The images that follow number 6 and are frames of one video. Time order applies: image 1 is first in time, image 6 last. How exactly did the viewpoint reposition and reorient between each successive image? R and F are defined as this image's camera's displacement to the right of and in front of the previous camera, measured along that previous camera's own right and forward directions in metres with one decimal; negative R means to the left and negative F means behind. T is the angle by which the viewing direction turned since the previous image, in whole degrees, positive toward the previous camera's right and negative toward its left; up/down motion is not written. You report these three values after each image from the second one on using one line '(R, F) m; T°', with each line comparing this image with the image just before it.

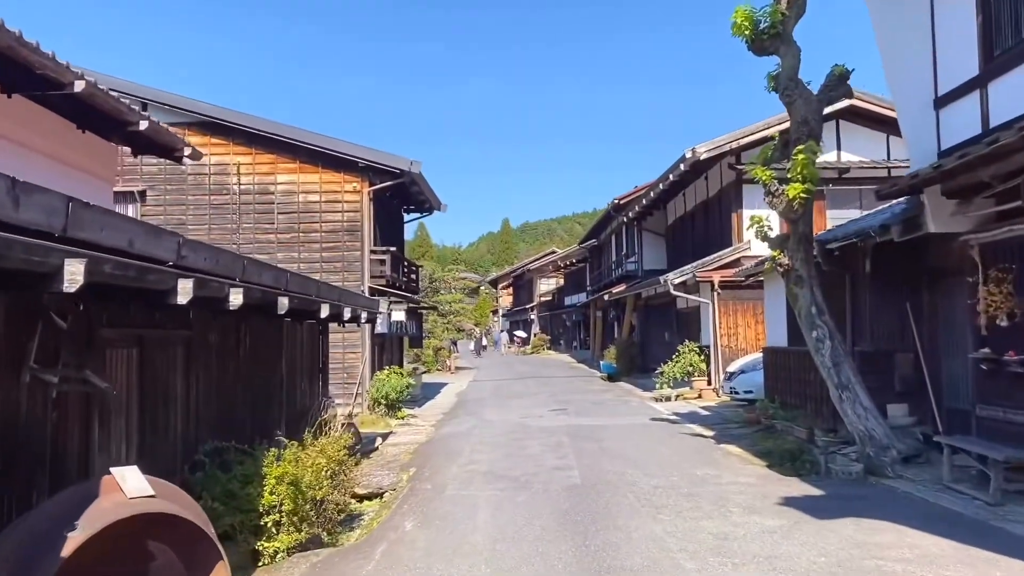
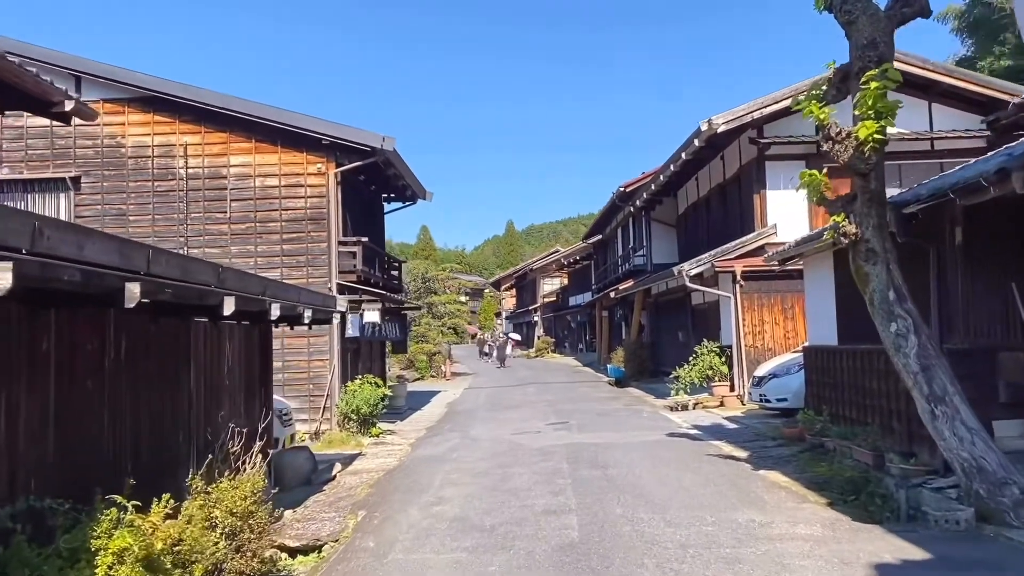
(+0.3, +2.3) m; 0°
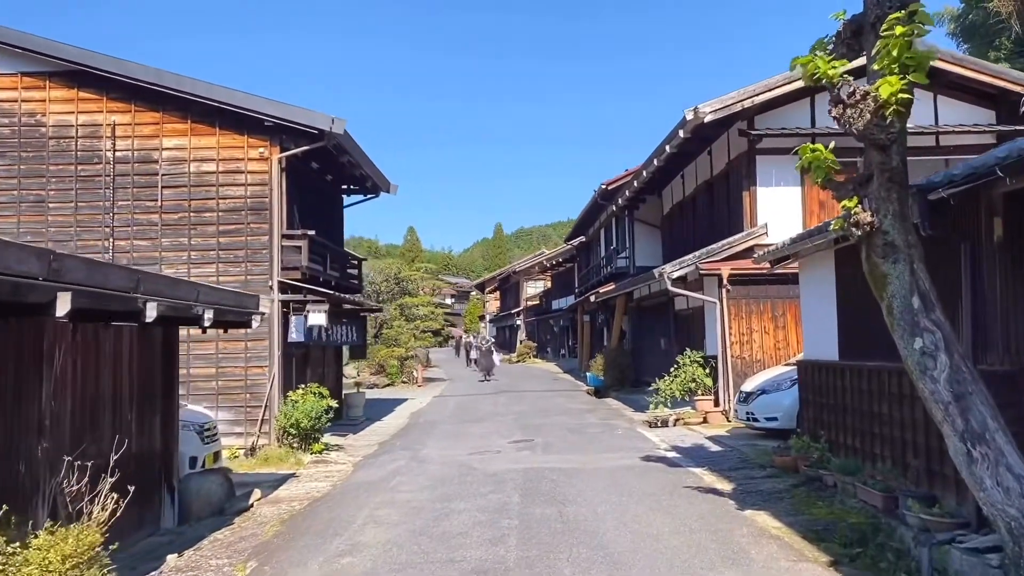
(+0.4, +1.5) m; +1°
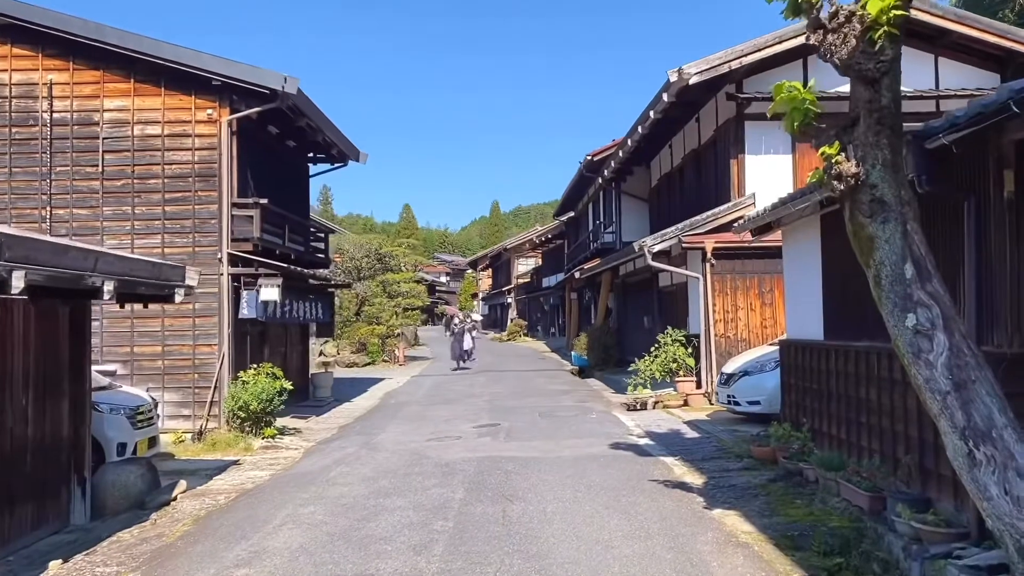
(+0.4, +0.9) m; 0°
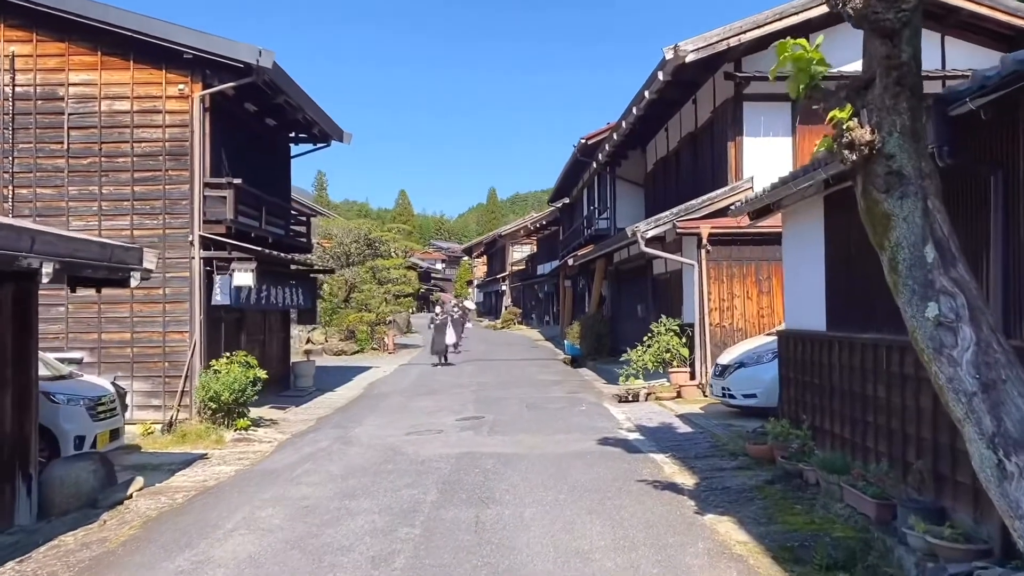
(+0.1, +0.6) m; 0°
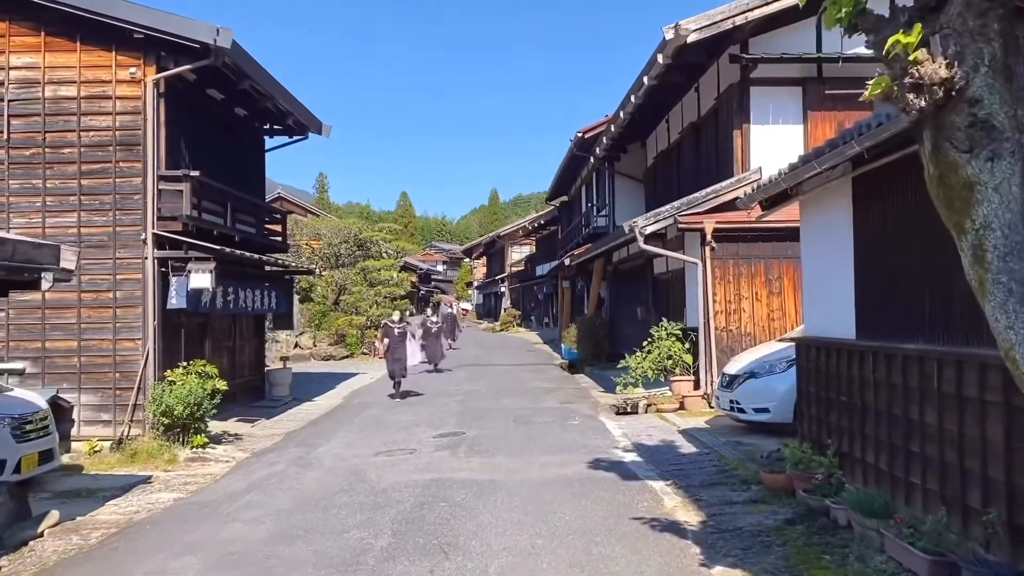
(+0.2, +1.1) m; 0°
